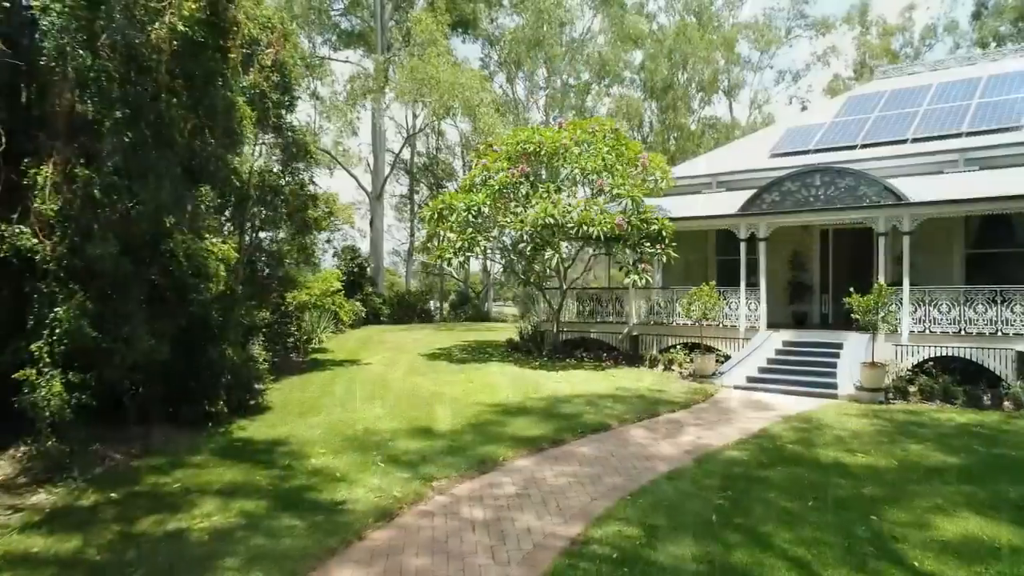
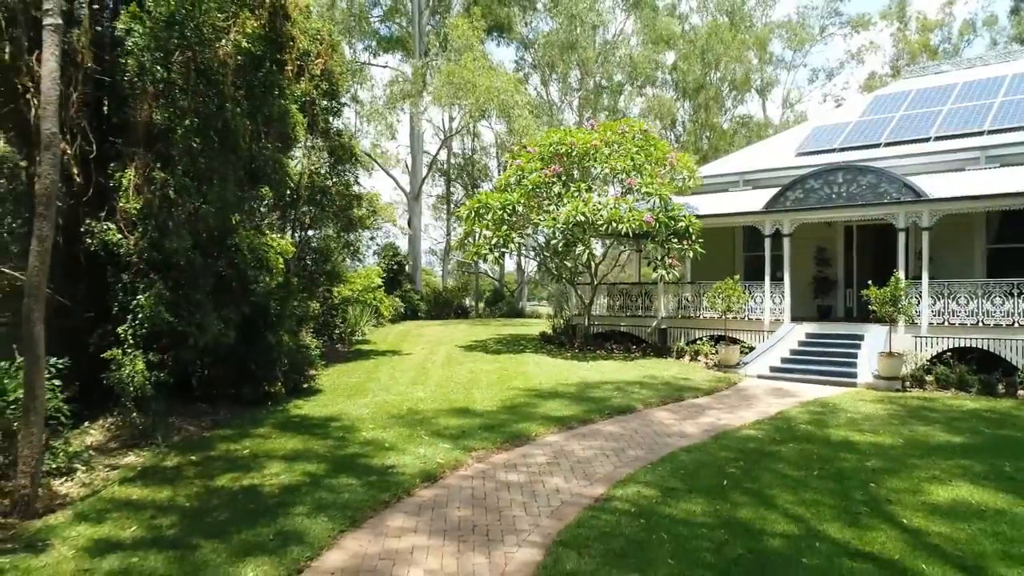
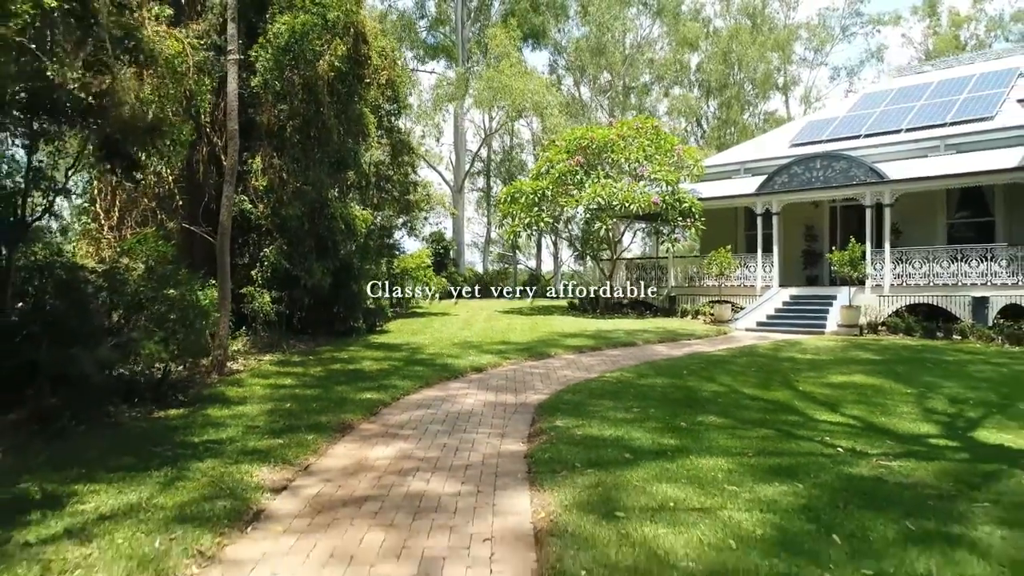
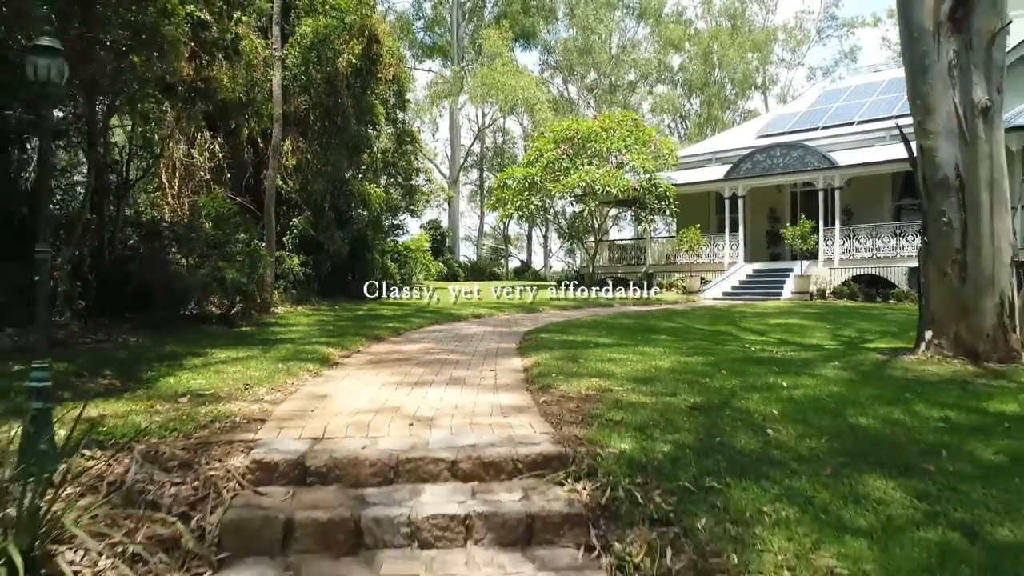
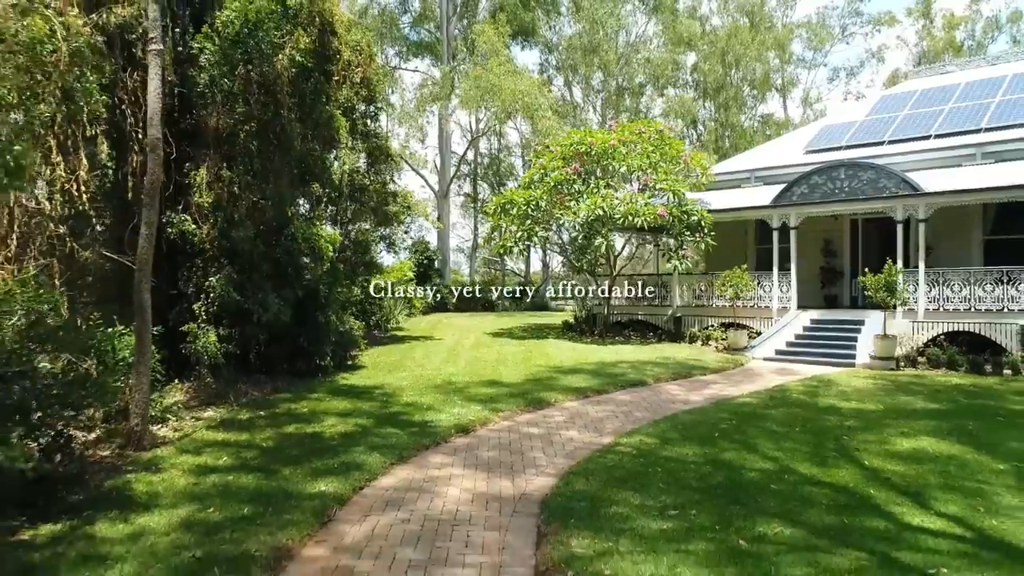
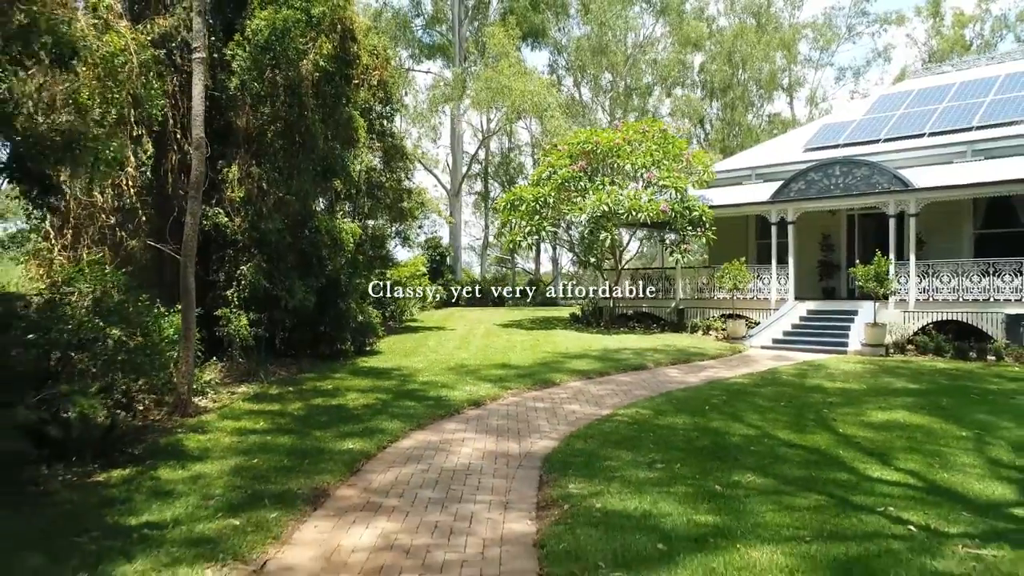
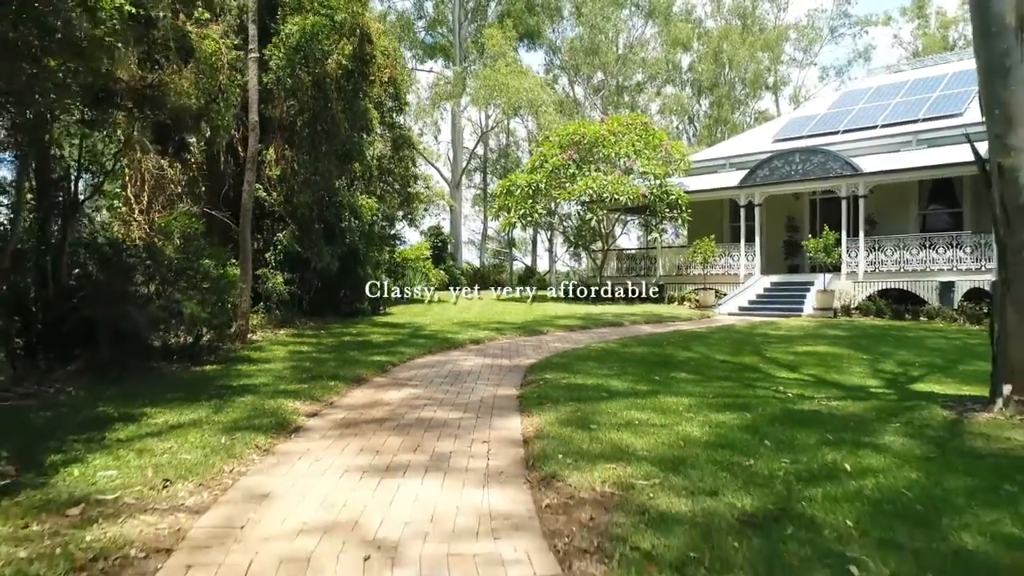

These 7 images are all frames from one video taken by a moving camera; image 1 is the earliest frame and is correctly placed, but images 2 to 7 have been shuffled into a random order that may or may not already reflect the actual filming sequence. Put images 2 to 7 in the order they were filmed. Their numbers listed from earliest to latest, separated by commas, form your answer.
2, 5, 6, 3, 7, 4
